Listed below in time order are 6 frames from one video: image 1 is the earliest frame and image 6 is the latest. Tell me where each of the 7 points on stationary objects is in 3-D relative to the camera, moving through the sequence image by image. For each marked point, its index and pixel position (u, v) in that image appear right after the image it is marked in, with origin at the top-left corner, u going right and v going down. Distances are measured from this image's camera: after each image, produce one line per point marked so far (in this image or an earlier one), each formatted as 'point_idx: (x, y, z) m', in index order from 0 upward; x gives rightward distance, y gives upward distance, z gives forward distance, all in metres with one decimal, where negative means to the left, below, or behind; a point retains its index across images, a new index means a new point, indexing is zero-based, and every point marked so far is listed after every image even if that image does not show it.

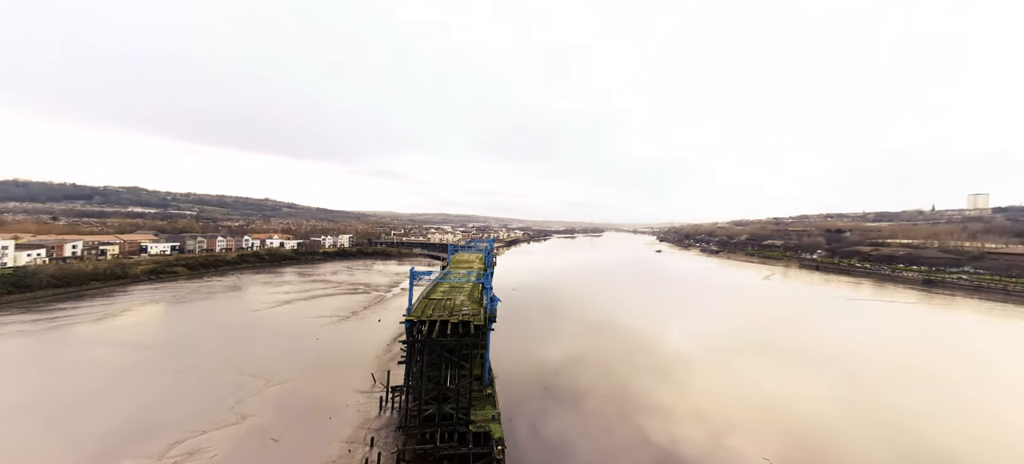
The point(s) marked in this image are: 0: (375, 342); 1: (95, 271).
0: (-5.0, -4.0, +11.8) m
1: (-24.3, -2.0, +18.8) m
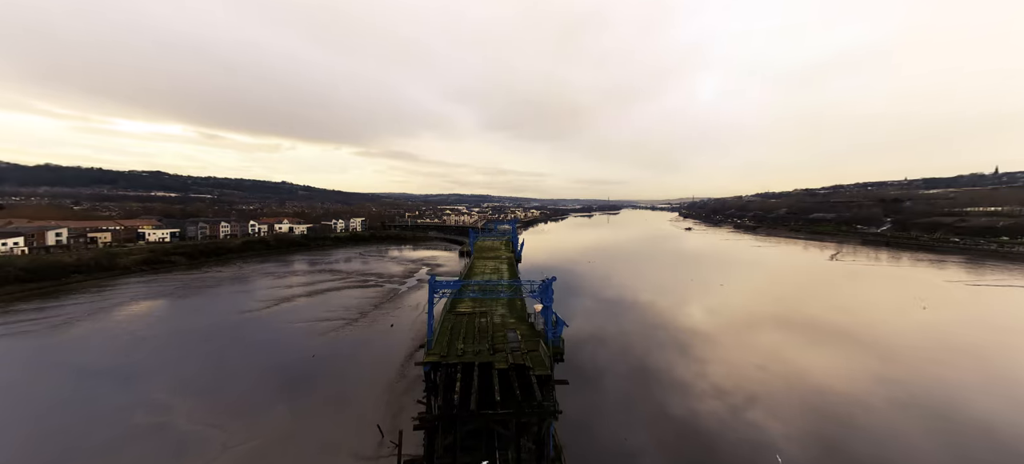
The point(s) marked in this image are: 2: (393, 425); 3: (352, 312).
0: (-3.6, -3.6, +9.3) m
1: (-22.6, -1.5, +16.9) m
2: (-2.3, -3.7, +6.3) m
3: (-6.7, -3.4, +13.8) m
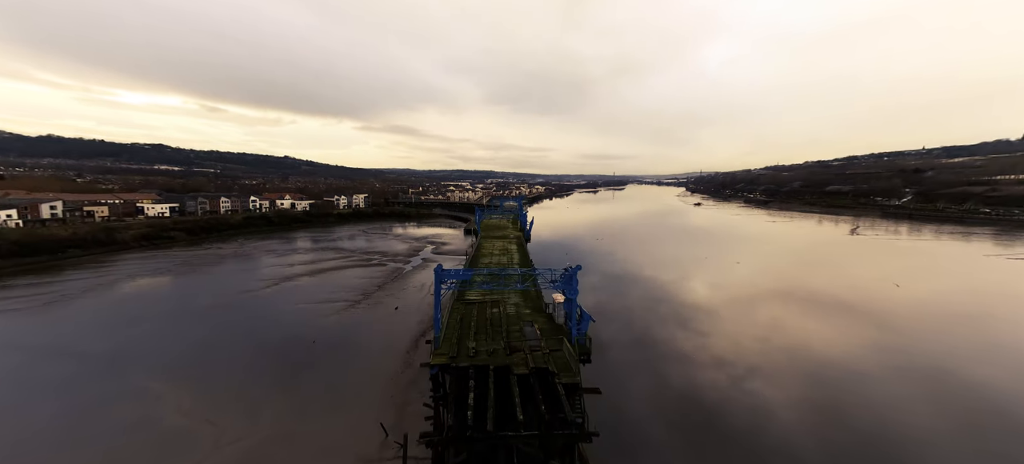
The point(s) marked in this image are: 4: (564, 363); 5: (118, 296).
0: (-3.3, -3.1, +8.8) m
1: (-22.2, -0.4, +16.5) m
2: (-2.0, -3.4, +5.8) m
3: (-6.3, -2.5, +13.3) m
4: (+0.6, -1.6, +4.1) m
5: (-15.2, -2.5, +12.6) m
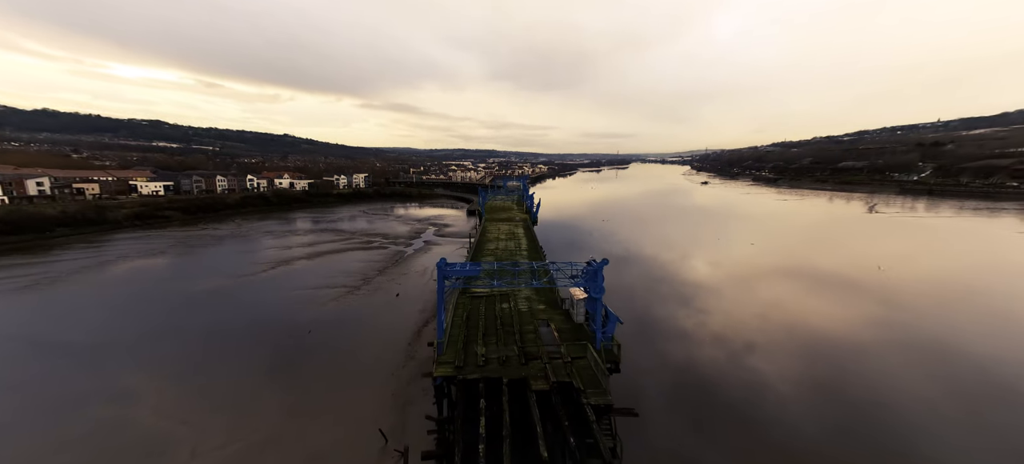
0: (-3.1, -2.6, +8.3) m
1: (-22.0, +0.5, +15.9) m
2: (-1.8, -3.2, +5.3) m
3: (-6.1, -1.8, +12.7) m
4: (+0.8, -1.5, +3.4) m
5: (-15.0, -1.9, +12.1) m
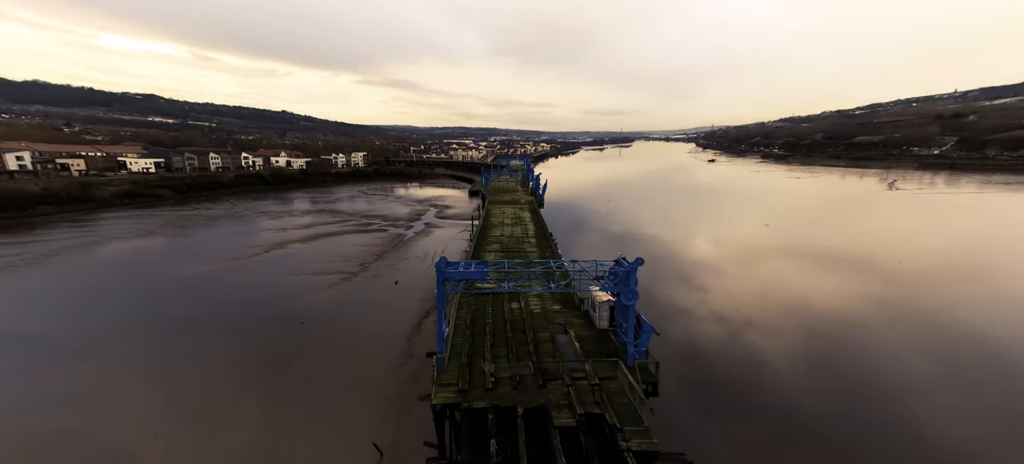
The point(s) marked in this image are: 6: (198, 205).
0: (-2.9, -2.3, +7.7) m
1: (-21.8, +1.3, +15.3) m
2: (-1.7, -3.0, +4.8) m
3: (-5.9, -1.1, +12.1) m
4: (+1.0, -1.5, +2.8) m
5: (-14.8, -1.3, +11.6) m
6: (-18.6, +1.3, +19.4) m
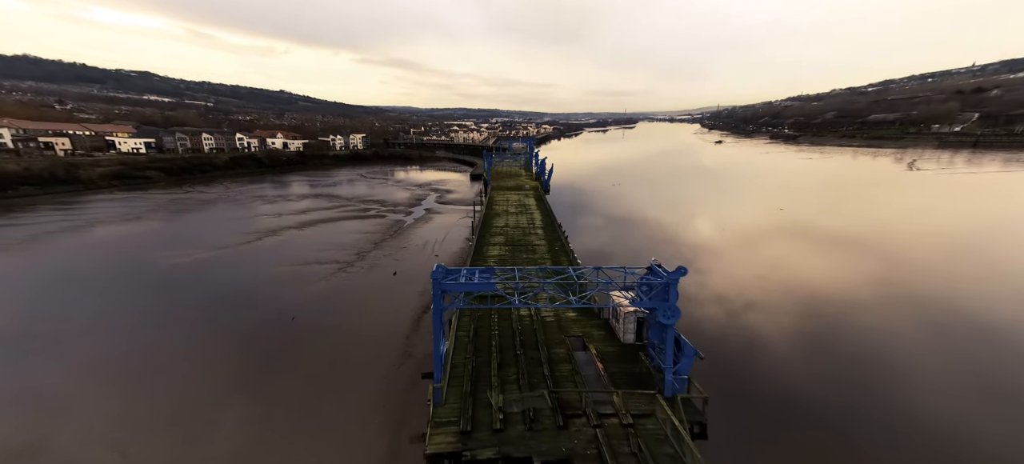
0: (-2.8, -2.1, +7.2) m
1: (-21.6, +2.0, +14.7) m
2: (-1.6, -2.9, +4.3) m
3: (-5.8, -0.7, +11.6) m
4: (+1.1, -1.5, +2.2) m
5: (-14.6, -0.8, +11.1) m
6: (-18.4, +2.2, +18.8) m
